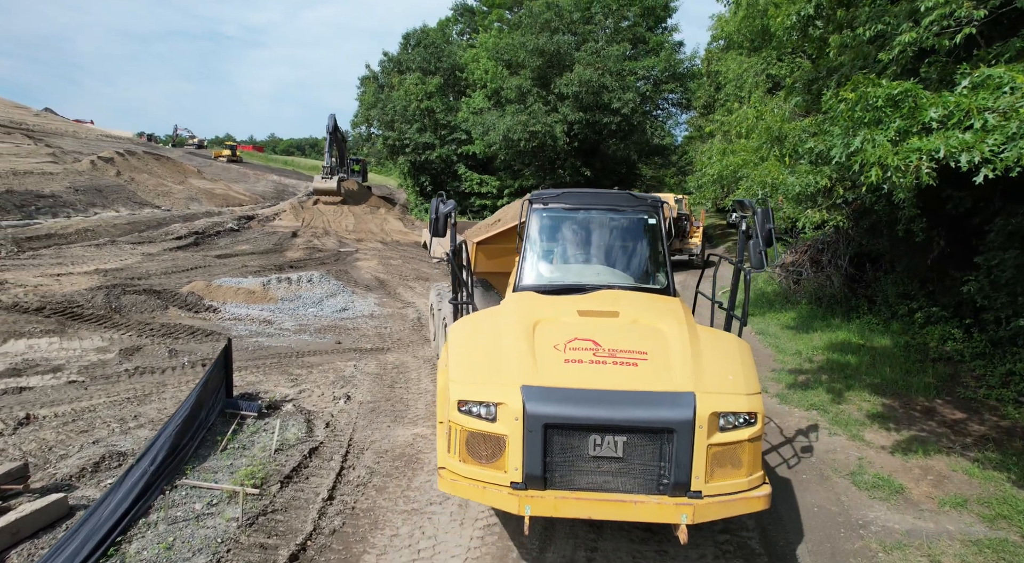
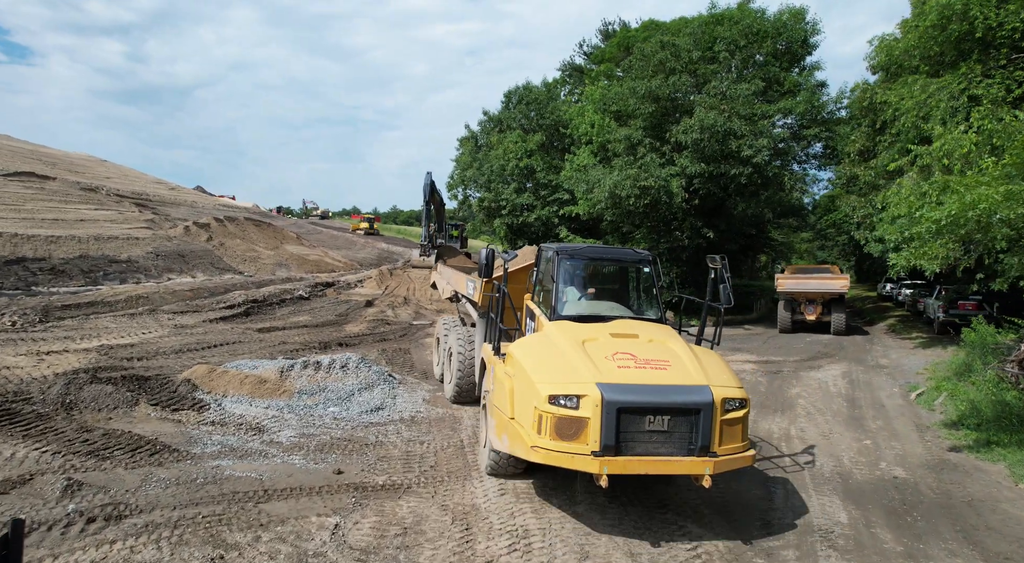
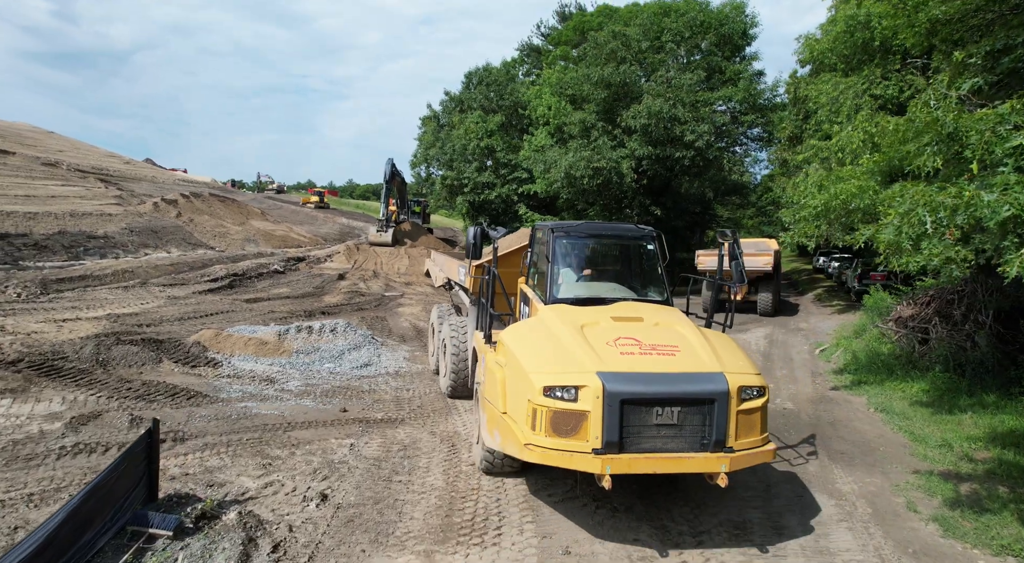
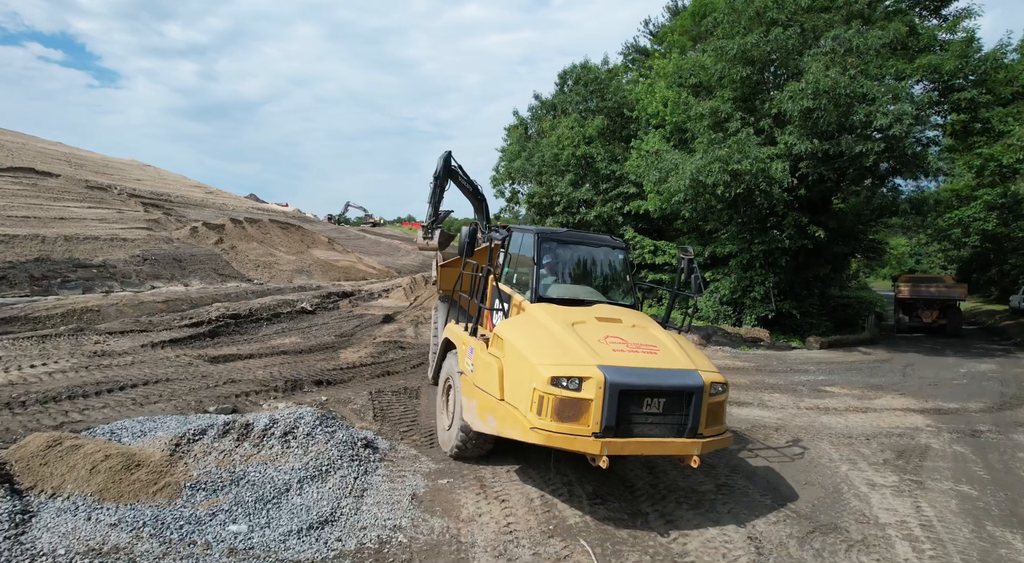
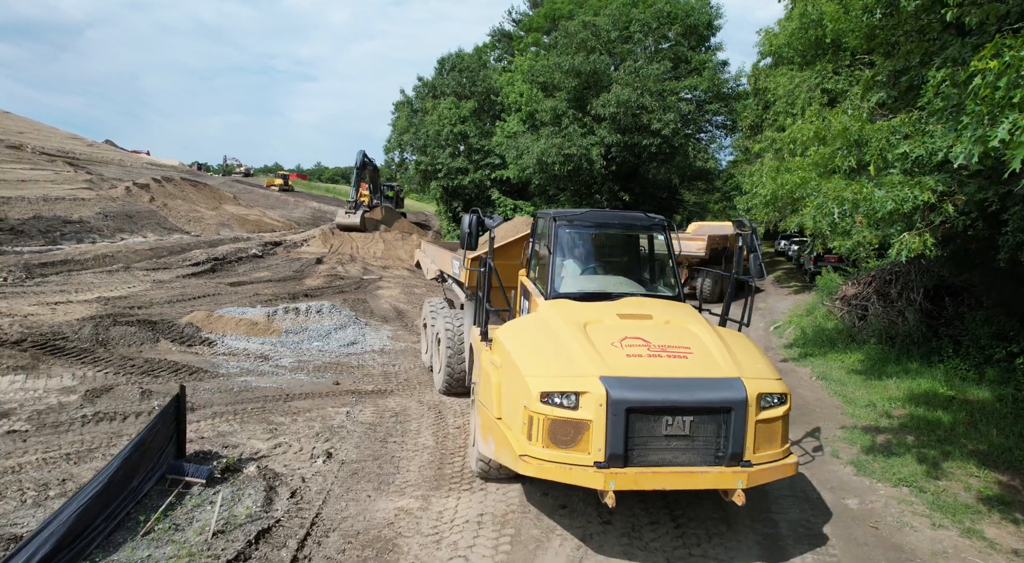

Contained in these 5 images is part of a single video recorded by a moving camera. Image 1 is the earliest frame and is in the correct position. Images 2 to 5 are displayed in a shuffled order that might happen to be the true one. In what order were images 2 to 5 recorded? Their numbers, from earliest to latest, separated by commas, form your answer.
5, 3, 2, 4
